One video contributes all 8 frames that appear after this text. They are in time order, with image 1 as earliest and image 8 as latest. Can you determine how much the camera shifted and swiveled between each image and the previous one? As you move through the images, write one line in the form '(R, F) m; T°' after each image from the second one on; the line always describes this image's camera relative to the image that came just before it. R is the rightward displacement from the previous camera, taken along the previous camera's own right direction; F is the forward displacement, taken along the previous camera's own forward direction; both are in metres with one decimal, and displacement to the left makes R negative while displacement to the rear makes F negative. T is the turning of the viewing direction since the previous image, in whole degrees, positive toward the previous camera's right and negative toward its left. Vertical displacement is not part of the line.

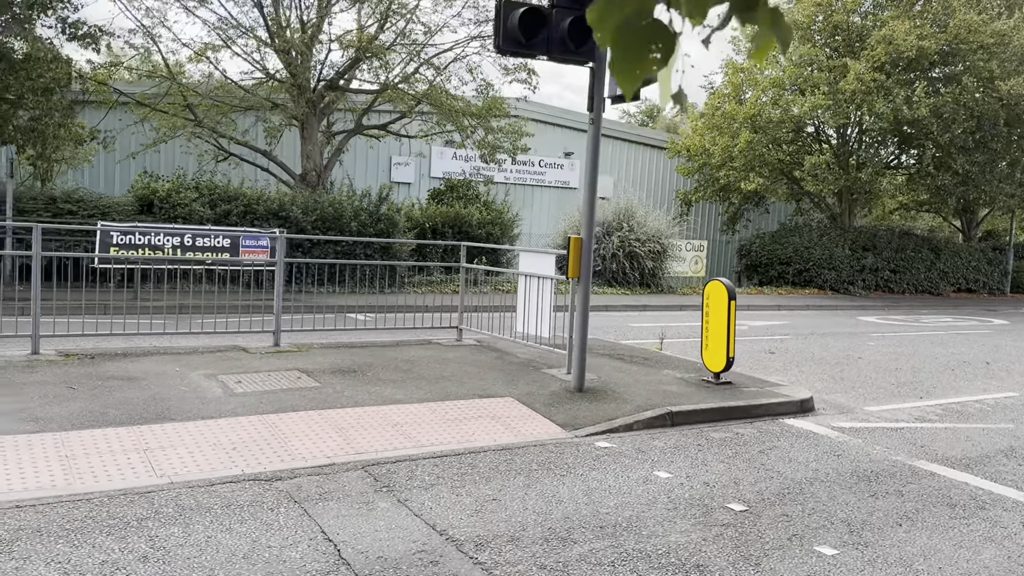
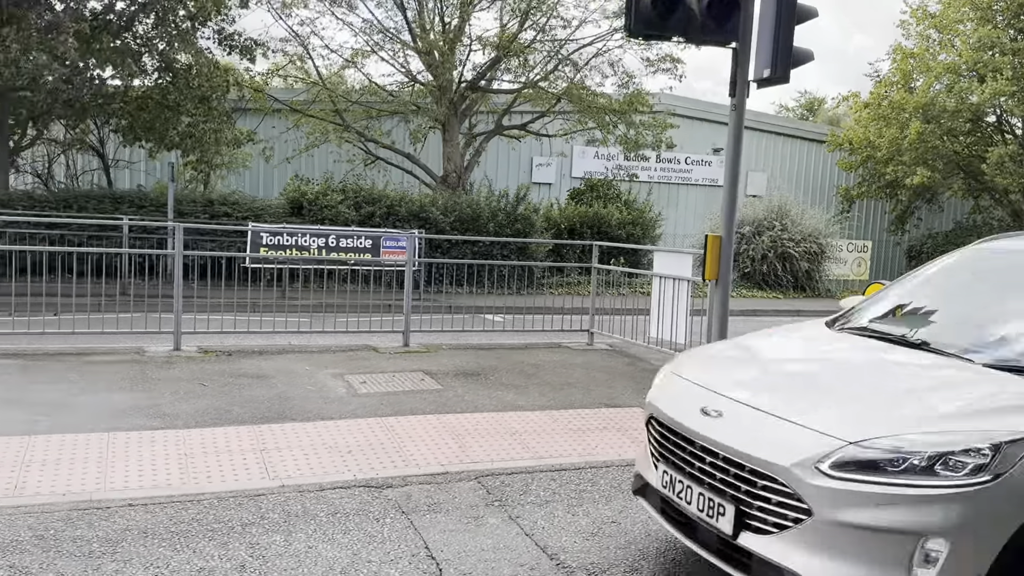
(+0.2, +0.5) m; -10°
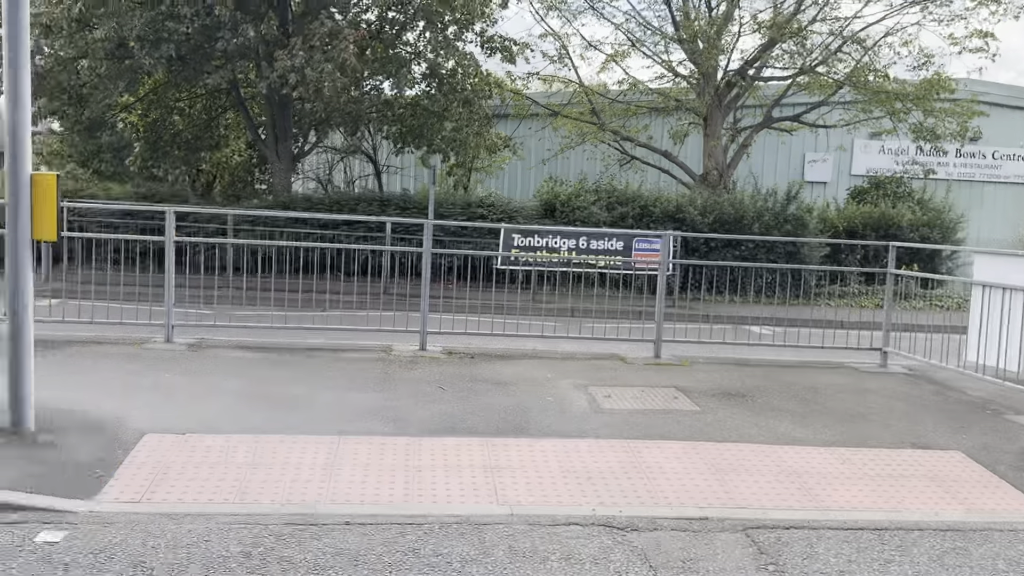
(-0.1, +0.9) m; -17°
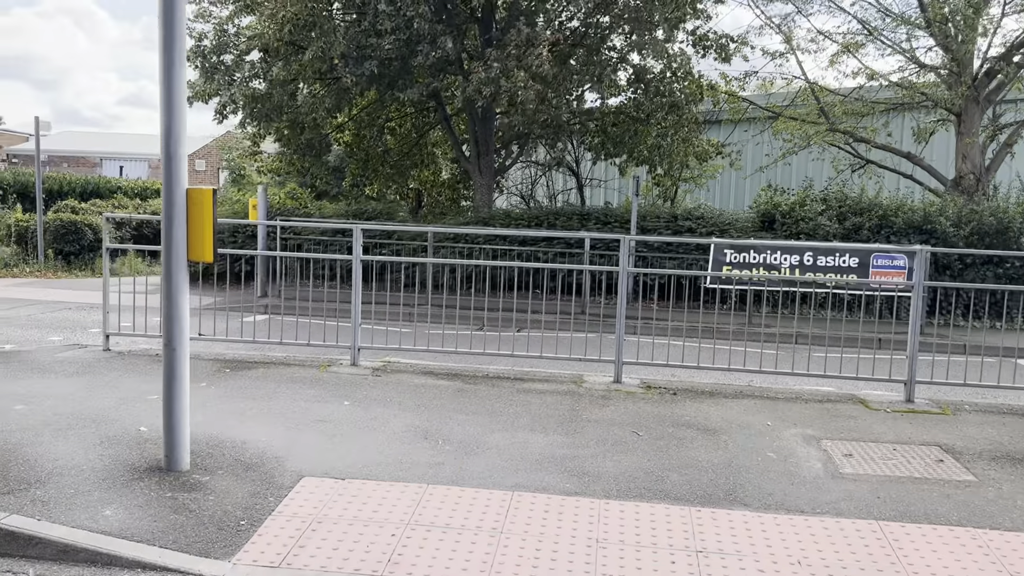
(0.0, +0.9) m; -14°
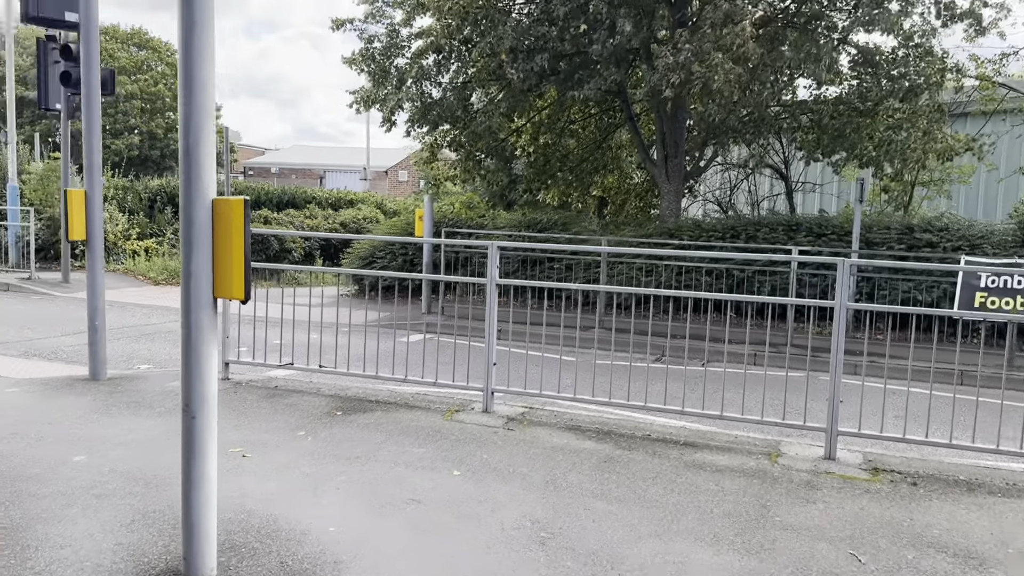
(+0.2, +1.4) m; -14°
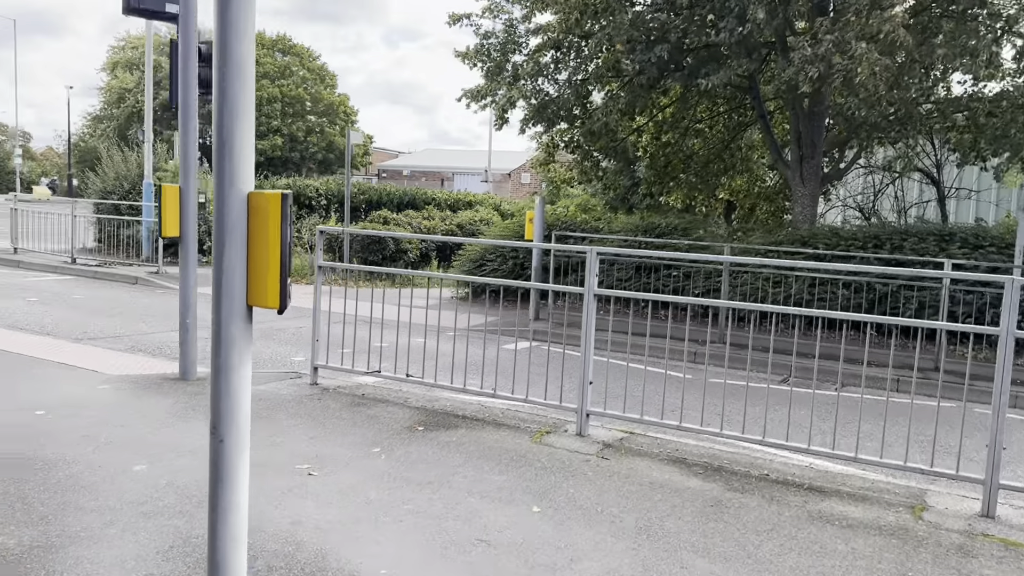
(+0.1, +0.5) m; -9°
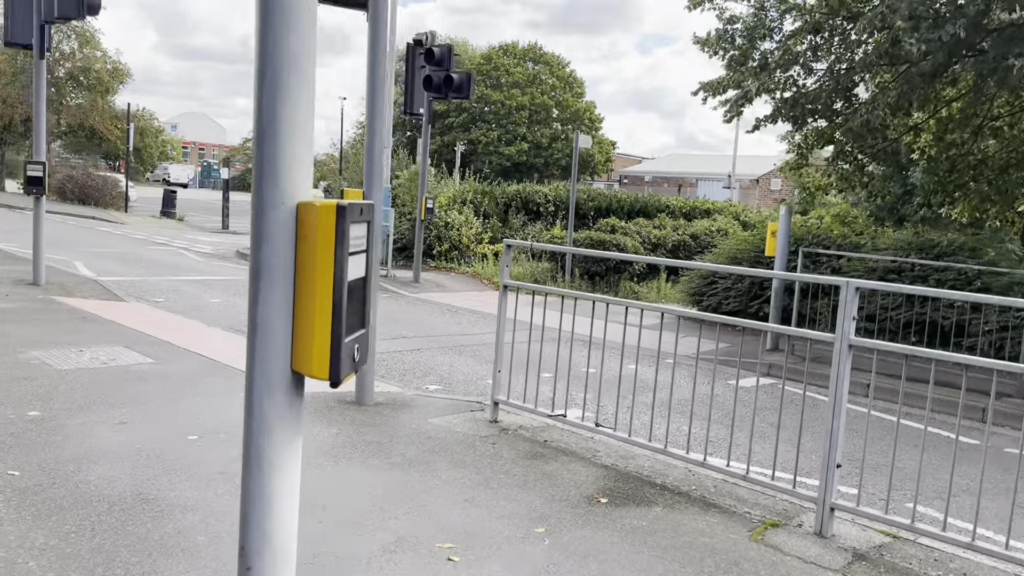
(+0.1, +1.1) m; -17°
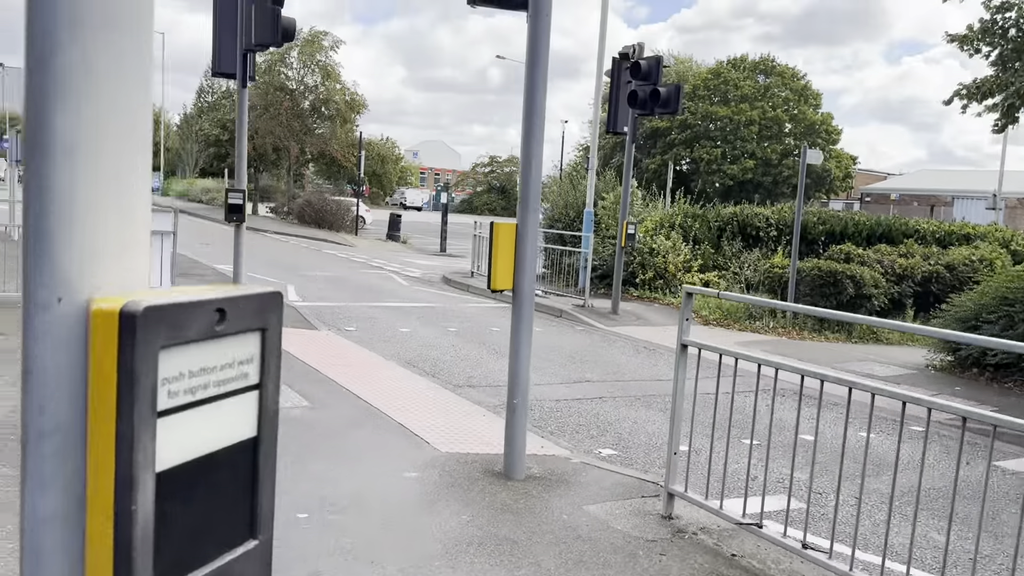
(+0.2, +1.0) m; -15°
